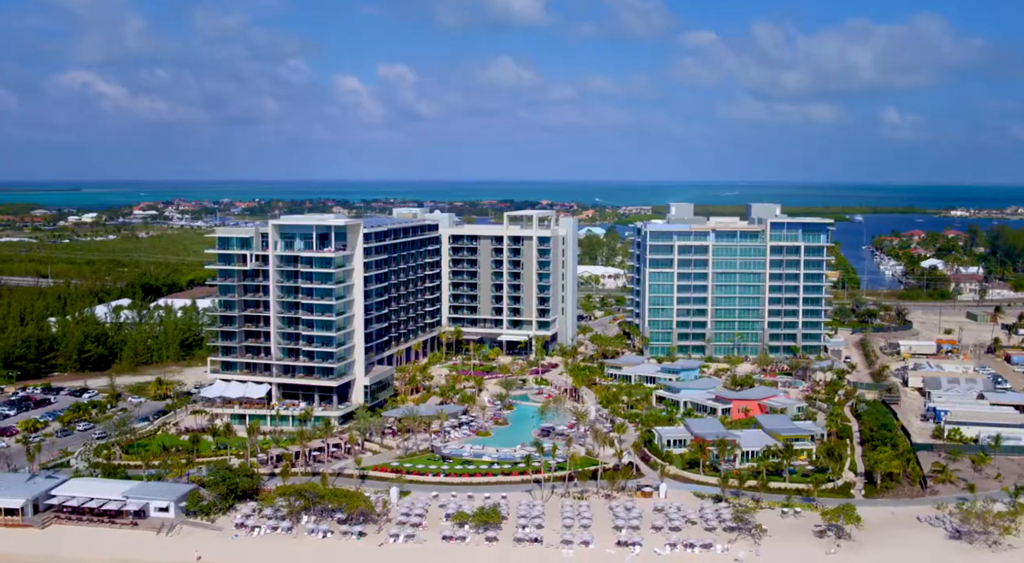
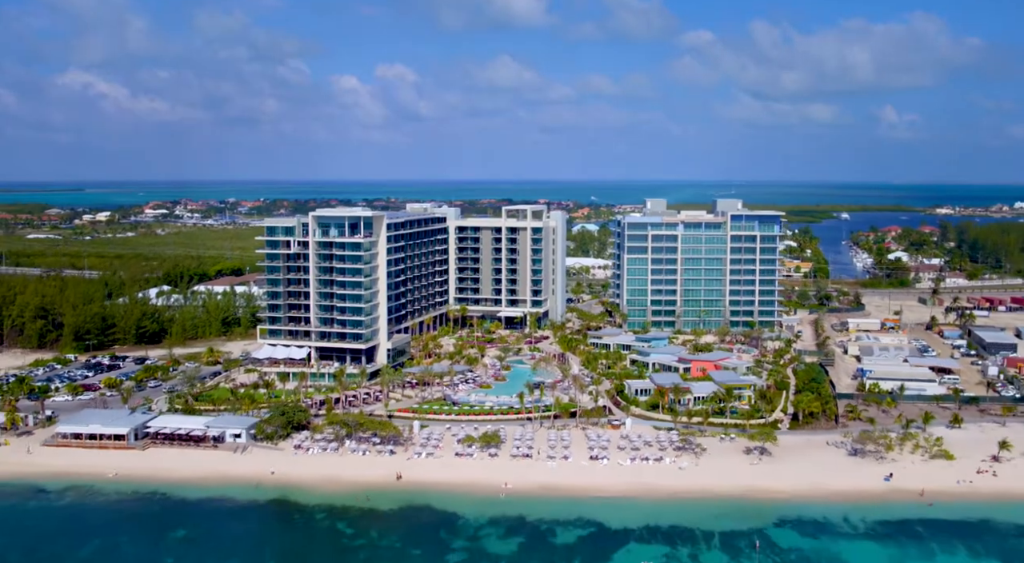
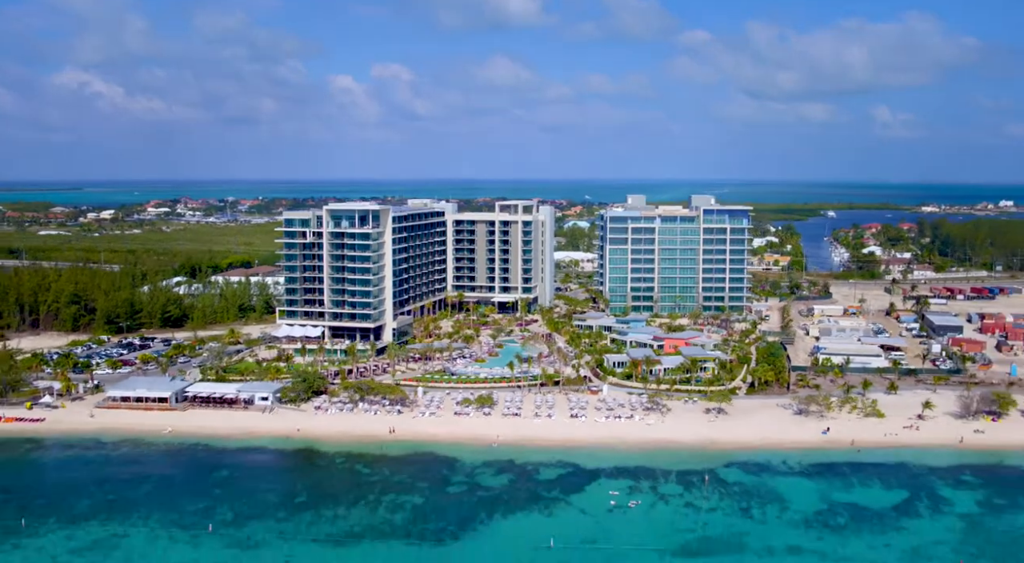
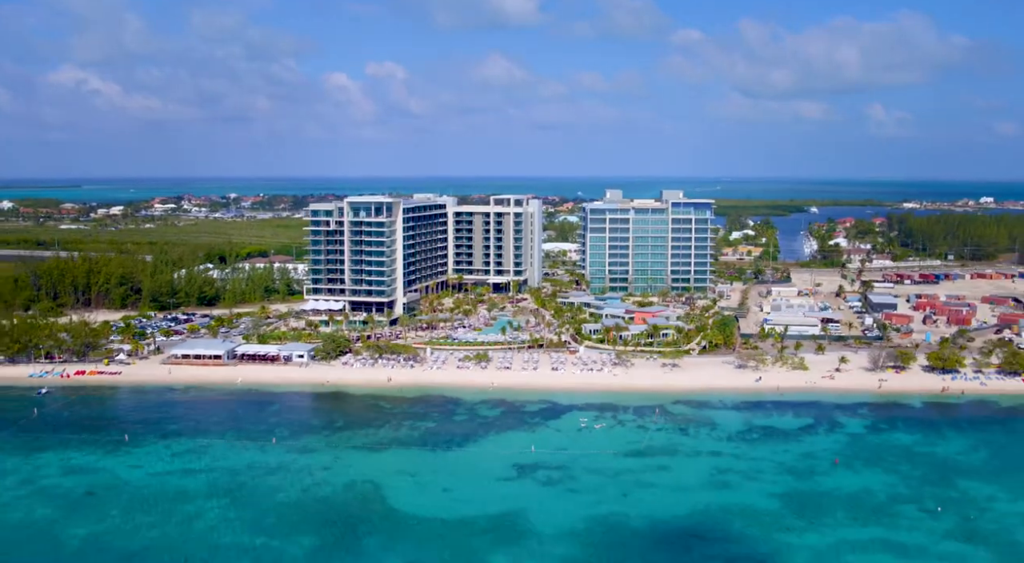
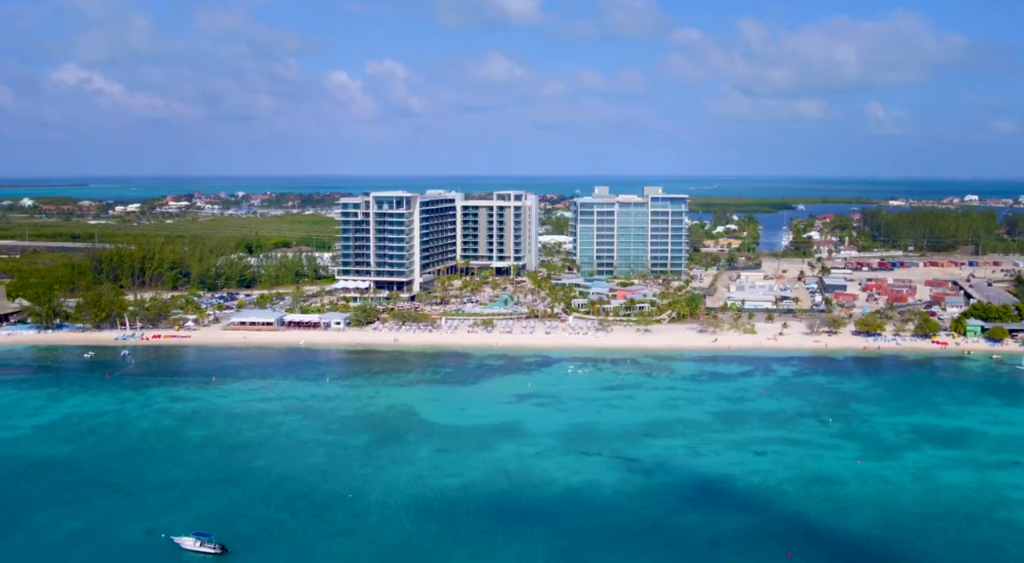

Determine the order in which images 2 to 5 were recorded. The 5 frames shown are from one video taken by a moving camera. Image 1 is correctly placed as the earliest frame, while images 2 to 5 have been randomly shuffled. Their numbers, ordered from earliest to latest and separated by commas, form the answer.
2, 3, 4, 5
